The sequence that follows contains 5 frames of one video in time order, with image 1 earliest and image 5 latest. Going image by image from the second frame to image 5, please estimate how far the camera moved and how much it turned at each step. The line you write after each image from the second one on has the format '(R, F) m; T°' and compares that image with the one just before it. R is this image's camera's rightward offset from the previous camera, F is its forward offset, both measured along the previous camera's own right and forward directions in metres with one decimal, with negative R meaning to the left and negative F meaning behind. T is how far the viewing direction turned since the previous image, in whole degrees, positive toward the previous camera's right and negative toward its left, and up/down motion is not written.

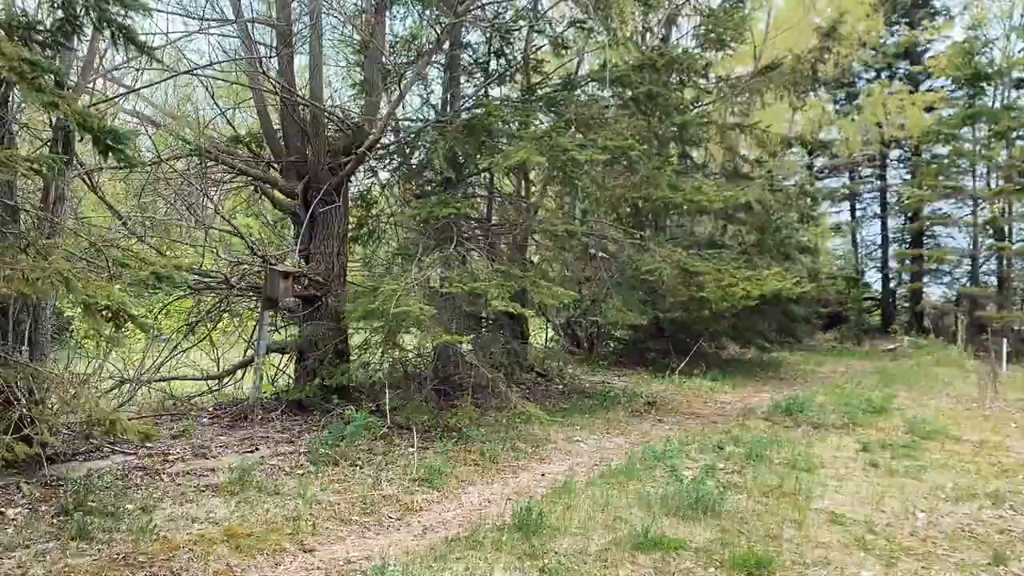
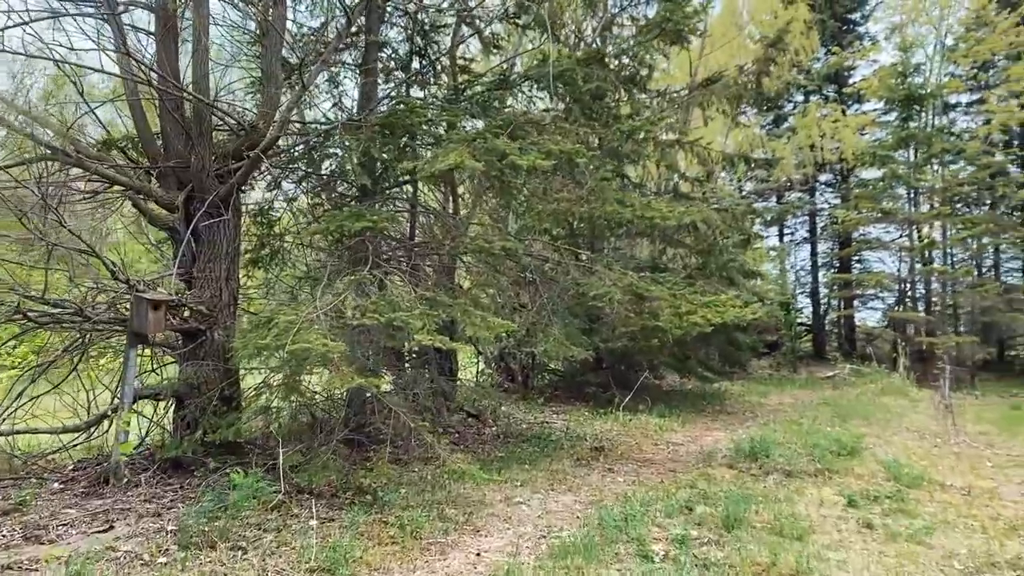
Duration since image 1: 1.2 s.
(0.0, +1.1) m; +5°
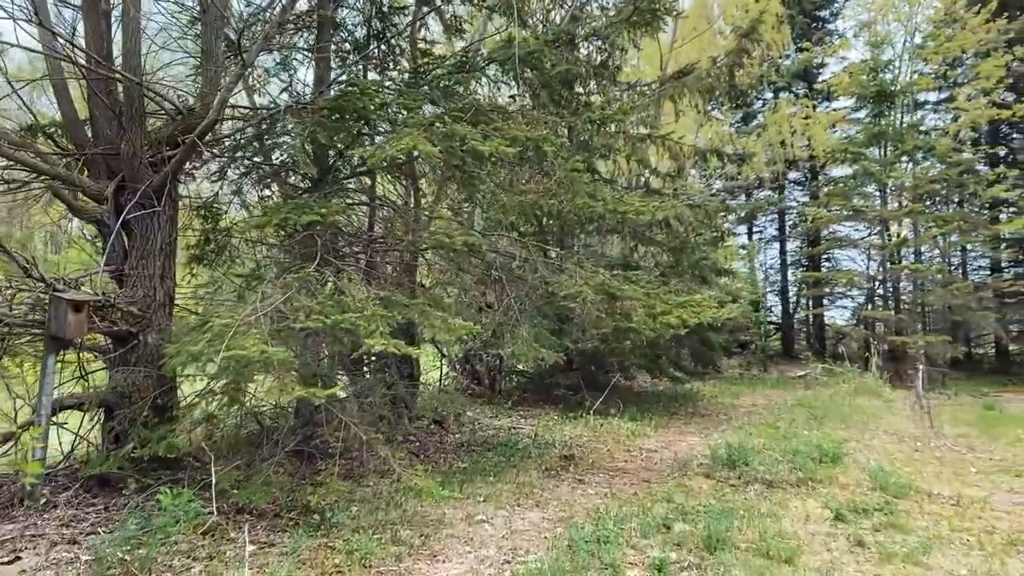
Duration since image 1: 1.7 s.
(0.0, +0.5) m; +2°
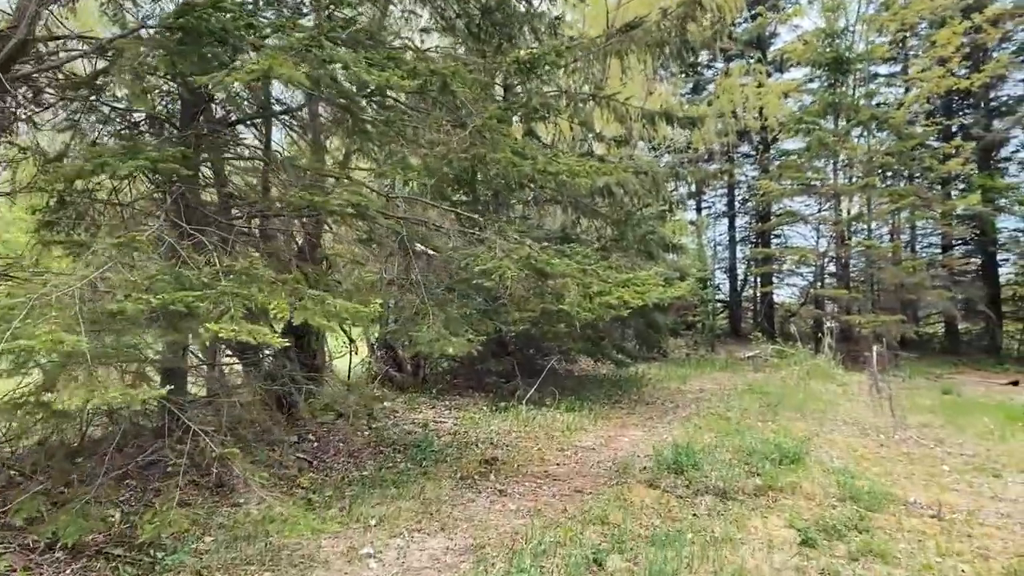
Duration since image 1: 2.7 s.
(+0.3, +1.1) m; +3°
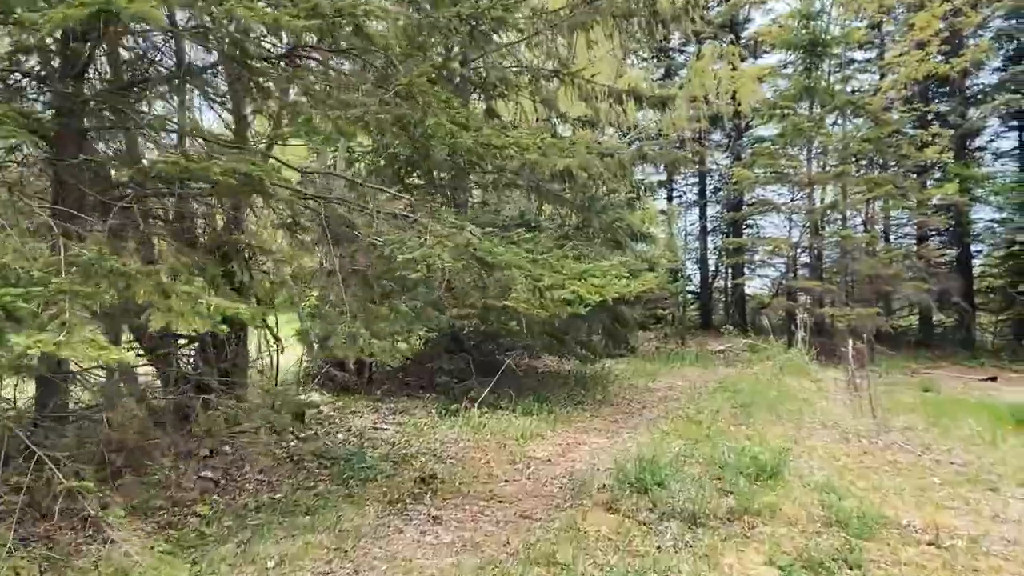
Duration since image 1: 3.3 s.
(+0.2, +0.8) m; +2°
